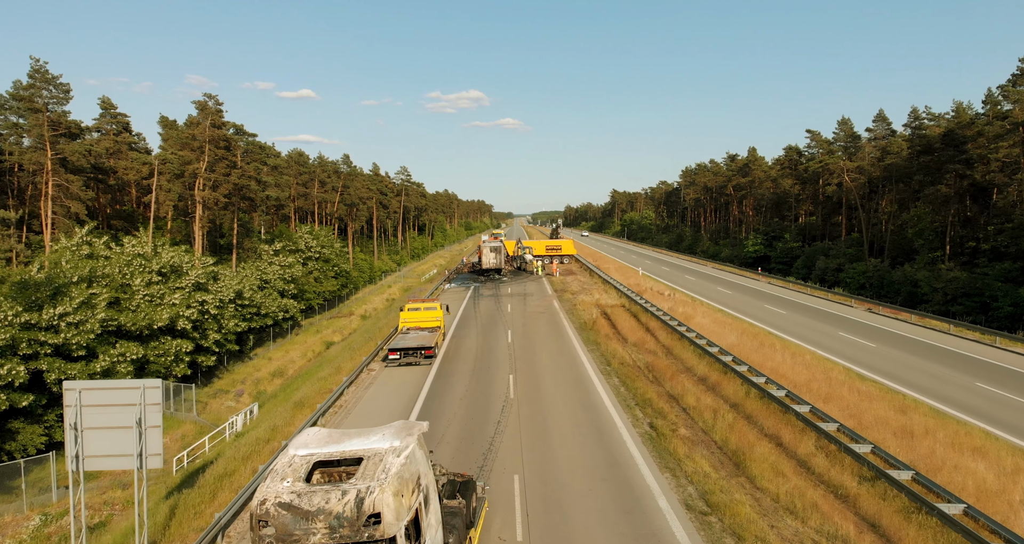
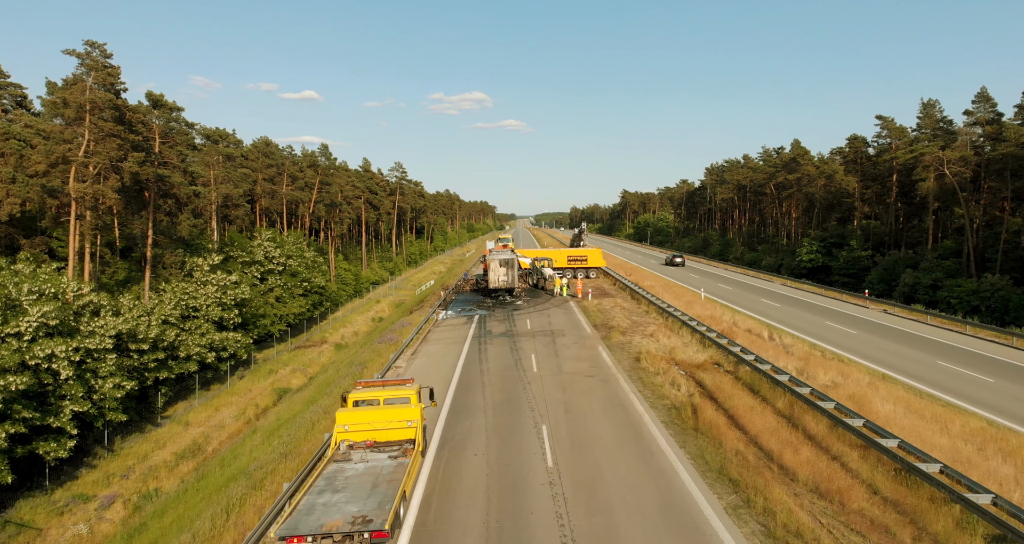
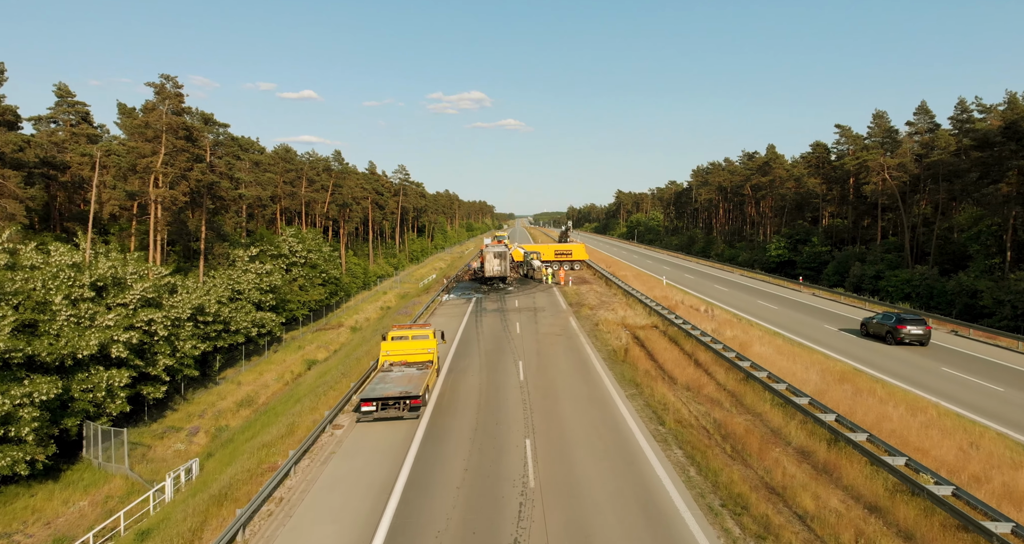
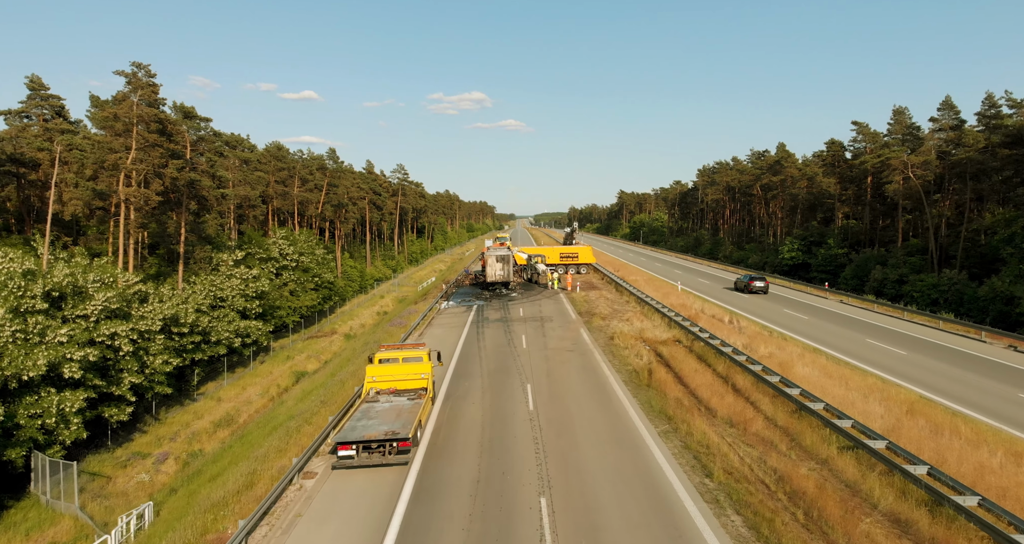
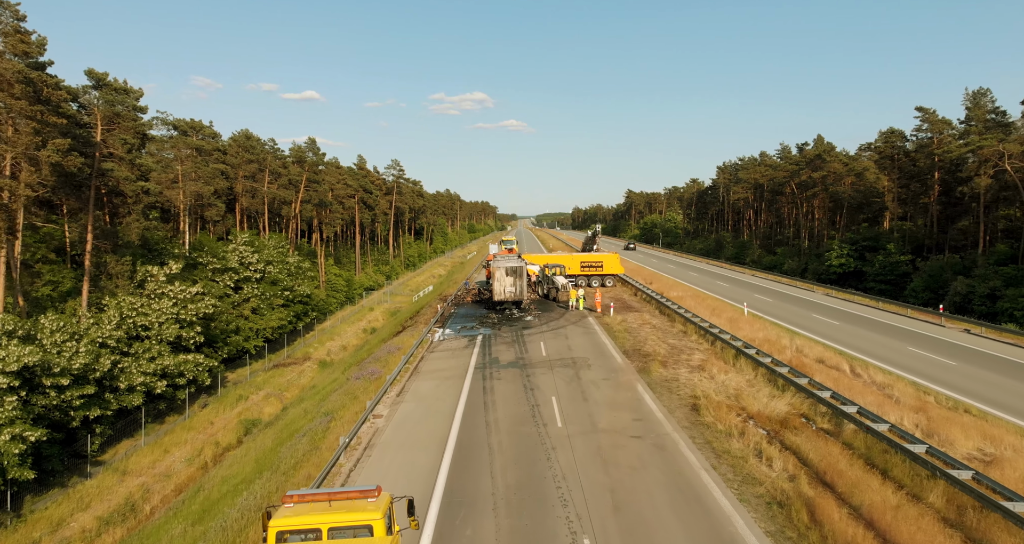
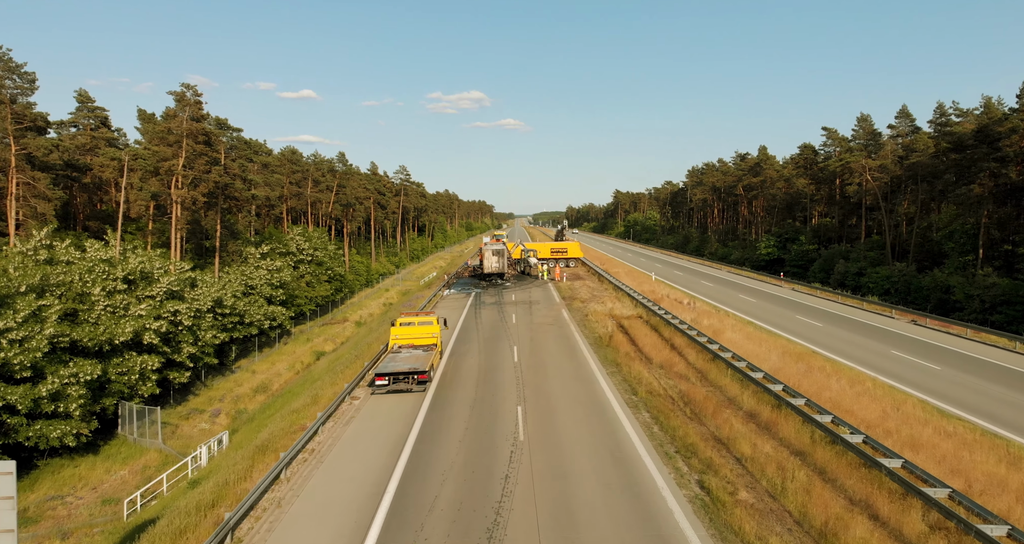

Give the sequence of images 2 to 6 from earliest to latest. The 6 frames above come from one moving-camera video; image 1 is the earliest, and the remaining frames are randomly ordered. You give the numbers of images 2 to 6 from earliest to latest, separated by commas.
6, 3, 4, 2, 5
